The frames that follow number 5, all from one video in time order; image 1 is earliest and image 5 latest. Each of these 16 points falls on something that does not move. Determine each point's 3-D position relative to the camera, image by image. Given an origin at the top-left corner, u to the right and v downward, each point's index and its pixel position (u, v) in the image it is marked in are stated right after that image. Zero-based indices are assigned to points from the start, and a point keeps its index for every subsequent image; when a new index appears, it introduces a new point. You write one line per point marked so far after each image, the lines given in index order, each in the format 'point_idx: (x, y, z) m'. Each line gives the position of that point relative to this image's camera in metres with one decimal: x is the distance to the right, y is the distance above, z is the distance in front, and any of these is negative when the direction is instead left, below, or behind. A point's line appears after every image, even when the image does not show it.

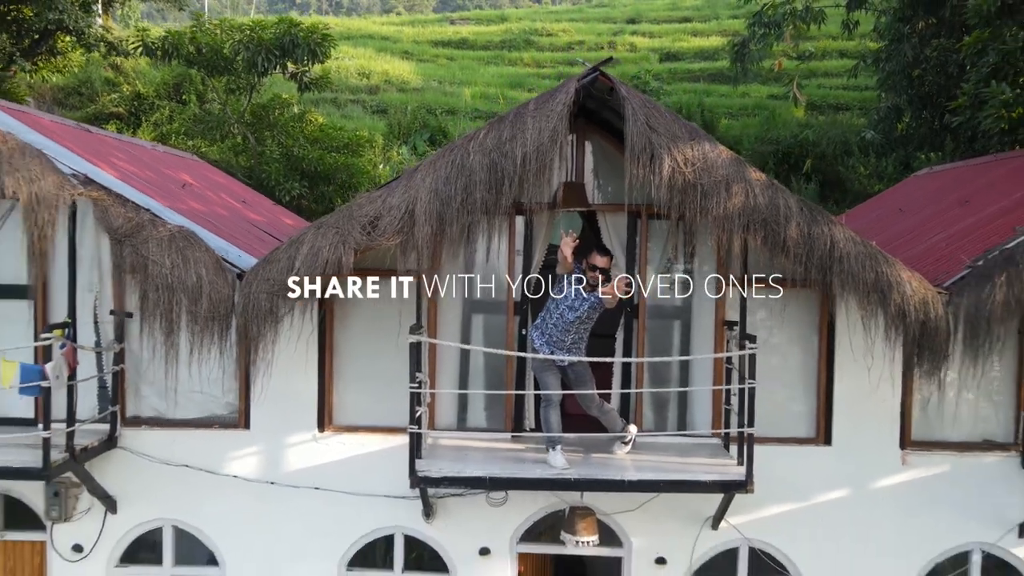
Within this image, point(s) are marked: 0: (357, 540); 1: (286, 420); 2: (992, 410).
0: (-1.2, -2.0, +6.2) m
1: (-1.8, -1.0, +6.1) m
2: (+3.8, -1.0, +6.1) m
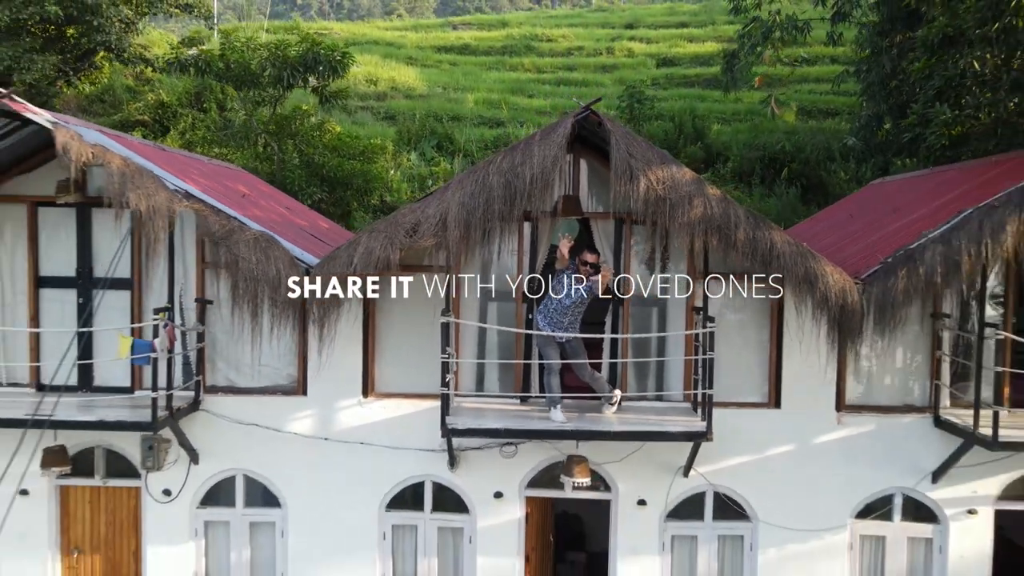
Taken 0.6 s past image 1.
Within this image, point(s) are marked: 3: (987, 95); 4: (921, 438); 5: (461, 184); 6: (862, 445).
0: (-1.2, -2.0, +7.7) m
1: (-1.7, -1.0, +7.6) m
2: (+3.9, -0.9, +7.6) m
3: (+6.3, +2.5, +10.2) m
4: (+4.0, -1.4, +7.5) m
5: (-0.5, +0.9, +6.8) m
6: (+3.4, -1.5, +7.5) m
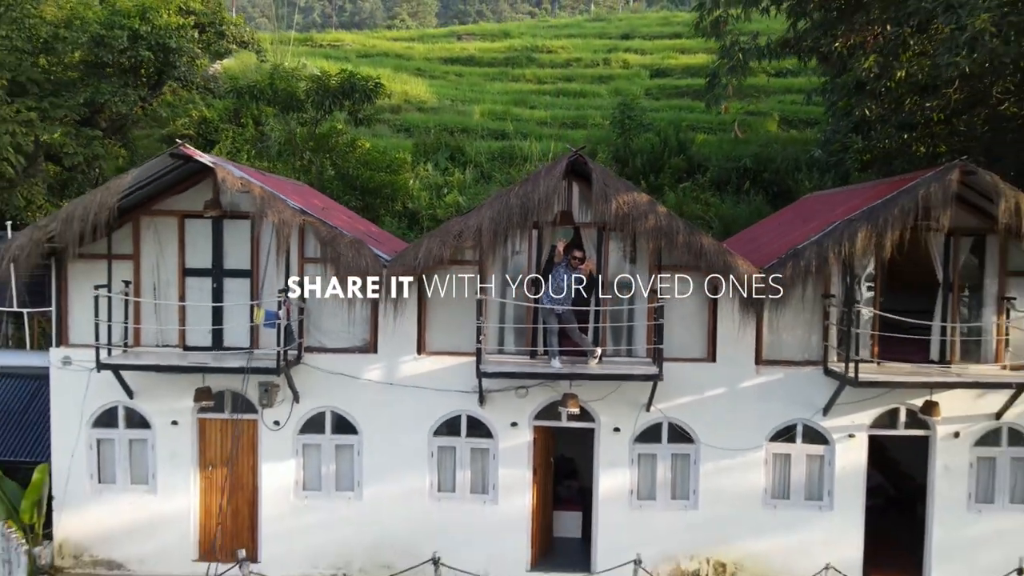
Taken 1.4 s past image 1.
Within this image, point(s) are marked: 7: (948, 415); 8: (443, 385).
0: (-1.0, -1.8, +10.7) m
1: (-1.6, -0.8, +10.6) m
2: (+4.0, -0.7, +10.6) m
3: (+6.4, +2.7, +13.2) m
4: (+4.1, -1.3, +10.5) m
5: (-0.3, +1.1, +9.9) m
6: (+3.6, -1.4, +10.6) m
7: (+5.9, -1.7, +10.4) m
8: (-1.0, -1.3, +10.7) m
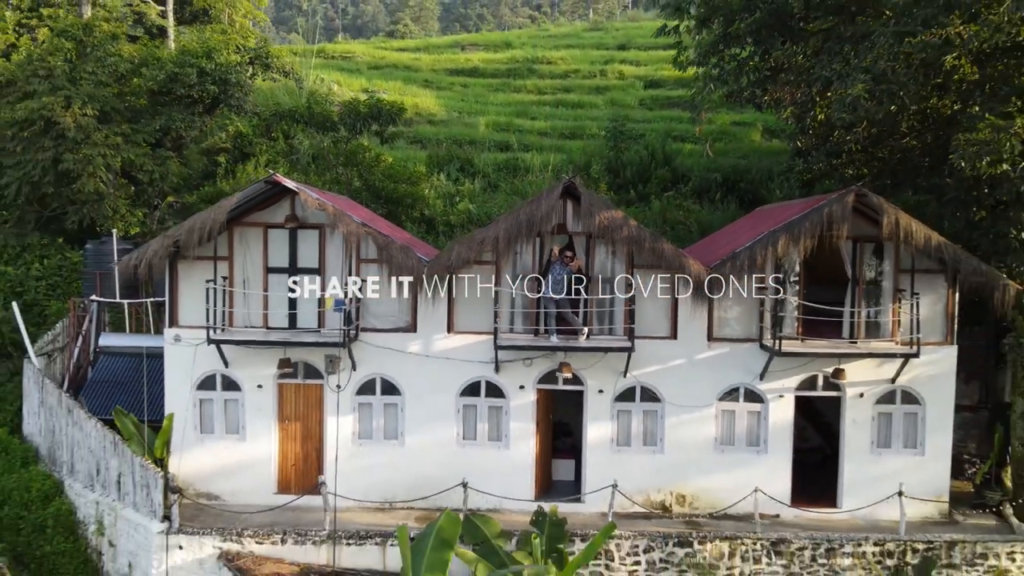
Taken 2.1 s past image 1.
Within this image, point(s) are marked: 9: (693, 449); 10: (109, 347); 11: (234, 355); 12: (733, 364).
0: (-0.8, -1.7, +13.9) m
1: (-1.4, -0.7, +13.8) m
2: (+4.2, -0.6, +13.8) m
3: (+6.6, +2.8, +16.4) m
4: (+4.3, -1.2, +13.7) m
5: (-0.1, +1.2, +13.0) m
6: (+3.7, -1.3, +13.7) m
7: (+6.0, -1.6, +13.6) m
8: (-0.8, -1.2, +13.8) m
9: (+3.2, -2.9, +13.8) m
10: (-8.3, -1.3, +15.9) m
11: (-5.0, -1.2, +13.9) m
12: (+3.9, -1.3, +13.7) m
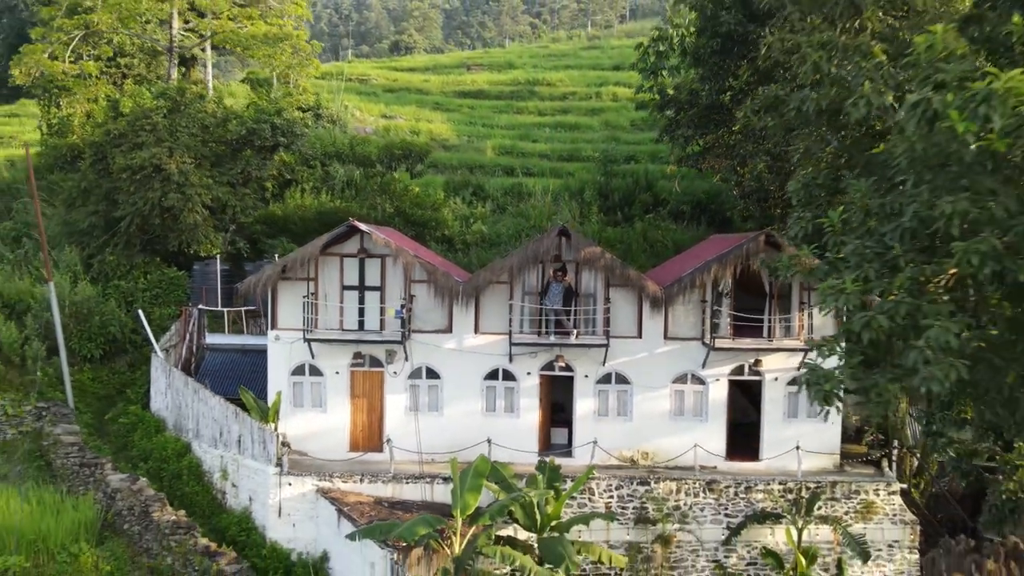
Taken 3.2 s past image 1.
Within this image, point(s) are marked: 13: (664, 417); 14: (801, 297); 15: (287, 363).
0: (-0.6, -2.0, +19.0) m
1: (-1.2, -1.0, +18.9) m
2: (+4.4, -0.9, +18.9) m
3: (+6.8, +2.5, +21.6) m
4: (+4.5, -1.5, +18.9) m
5: (+0.1, +0.9, +18.2) m
6: (+3.9, -1.6, +18.9) m
7: (+6.3, -1.9, +18.8) m
8: (-0.6, -1.6, +19.0) m
9: (+3.5, -3.2, +18.9) m
10: (-8.0, -1.6, +21.1) m
11: (-4.7, -1.5, +19.0) m
12: (+4.2, -1.7, +18.9) m
13: (+3.7, -3.2, +18.9) m
14: (+6.9, -0.2, +18.6) m
15: (-5.5, -1.9, +19.0) m
